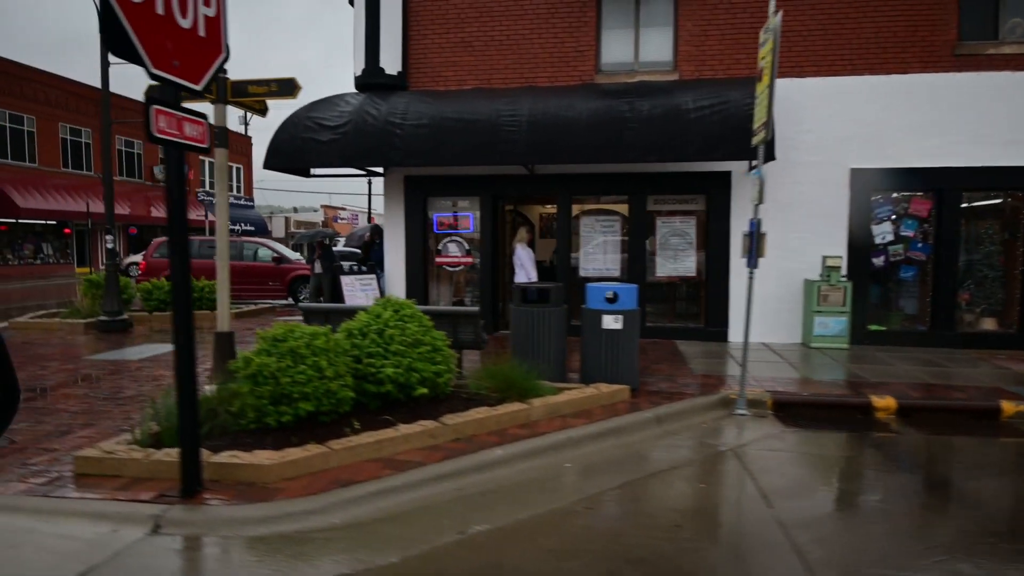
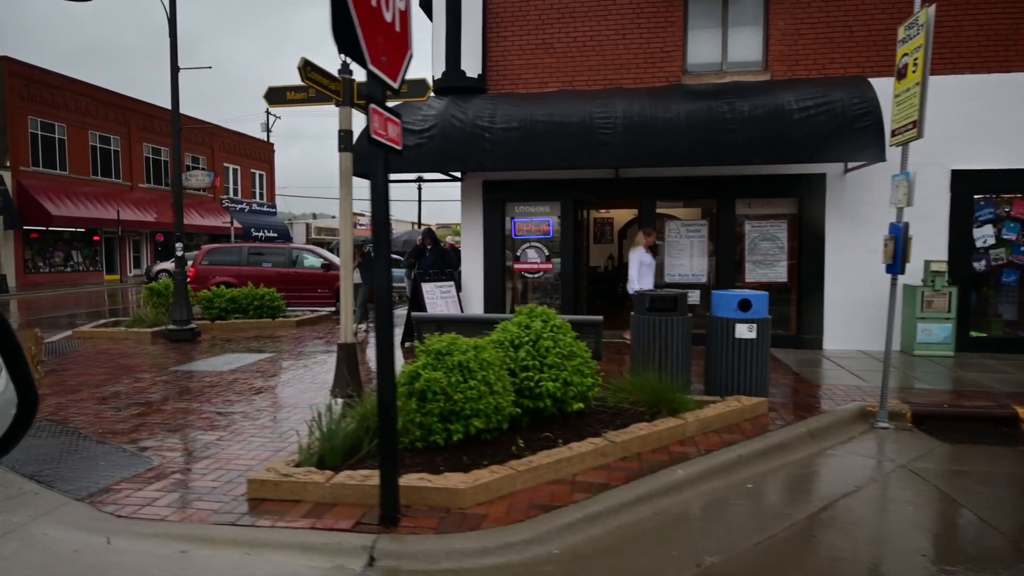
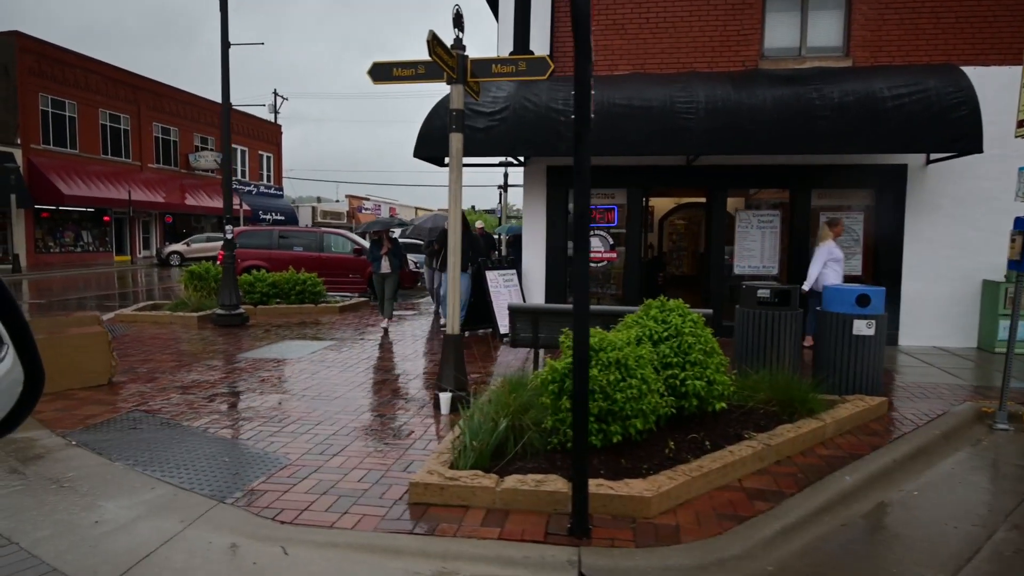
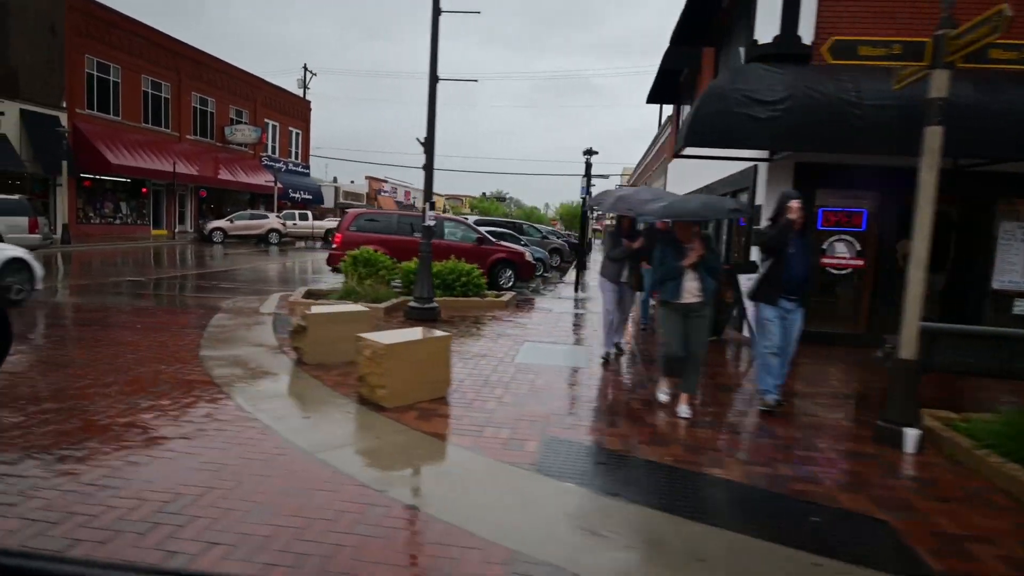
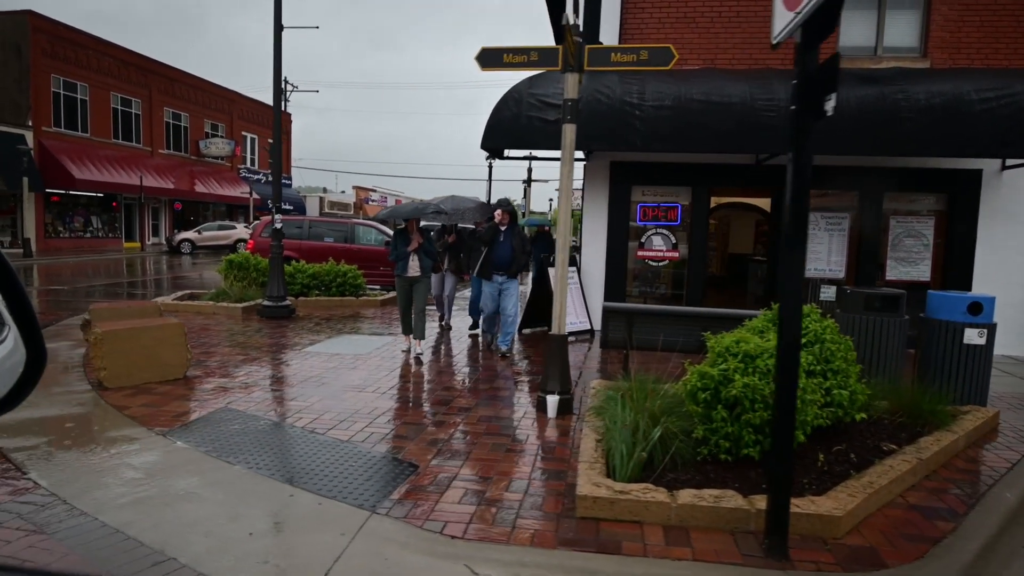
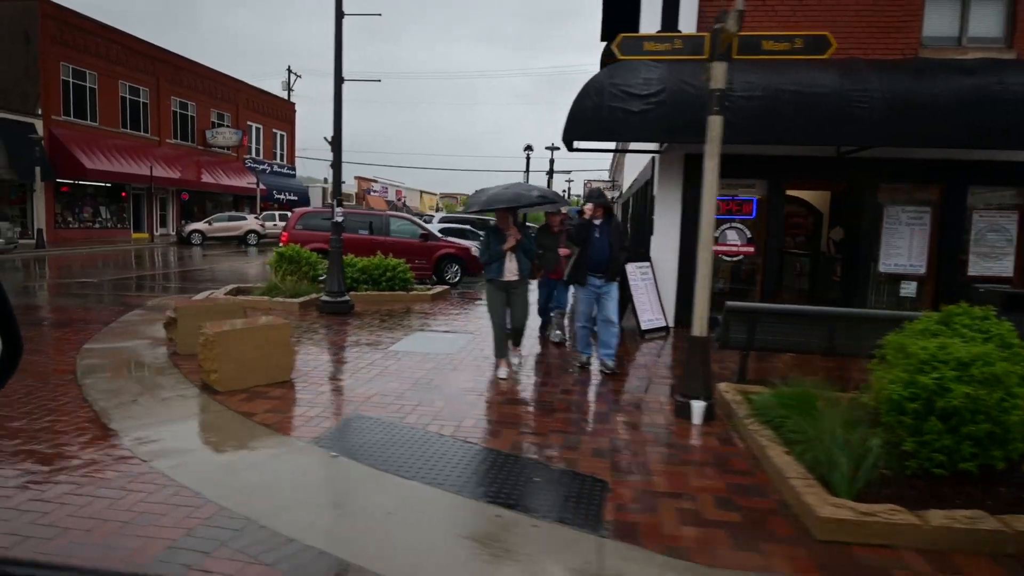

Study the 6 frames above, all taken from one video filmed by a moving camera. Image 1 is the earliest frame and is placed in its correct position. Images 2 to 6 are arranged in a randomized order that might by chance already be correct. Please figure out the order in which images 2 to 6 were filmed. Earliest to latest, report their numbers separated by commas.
2, 3, 5, 6, 4
